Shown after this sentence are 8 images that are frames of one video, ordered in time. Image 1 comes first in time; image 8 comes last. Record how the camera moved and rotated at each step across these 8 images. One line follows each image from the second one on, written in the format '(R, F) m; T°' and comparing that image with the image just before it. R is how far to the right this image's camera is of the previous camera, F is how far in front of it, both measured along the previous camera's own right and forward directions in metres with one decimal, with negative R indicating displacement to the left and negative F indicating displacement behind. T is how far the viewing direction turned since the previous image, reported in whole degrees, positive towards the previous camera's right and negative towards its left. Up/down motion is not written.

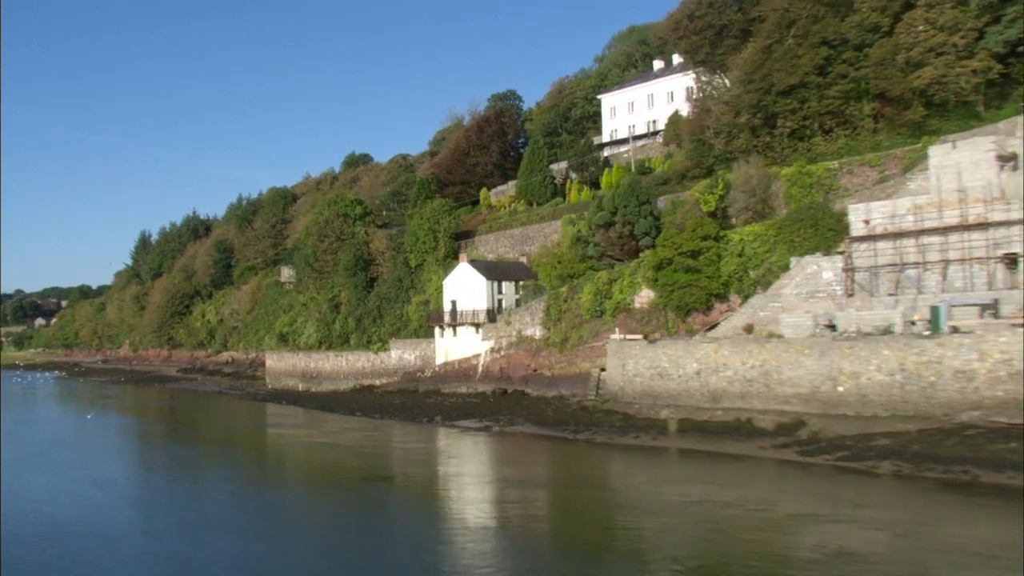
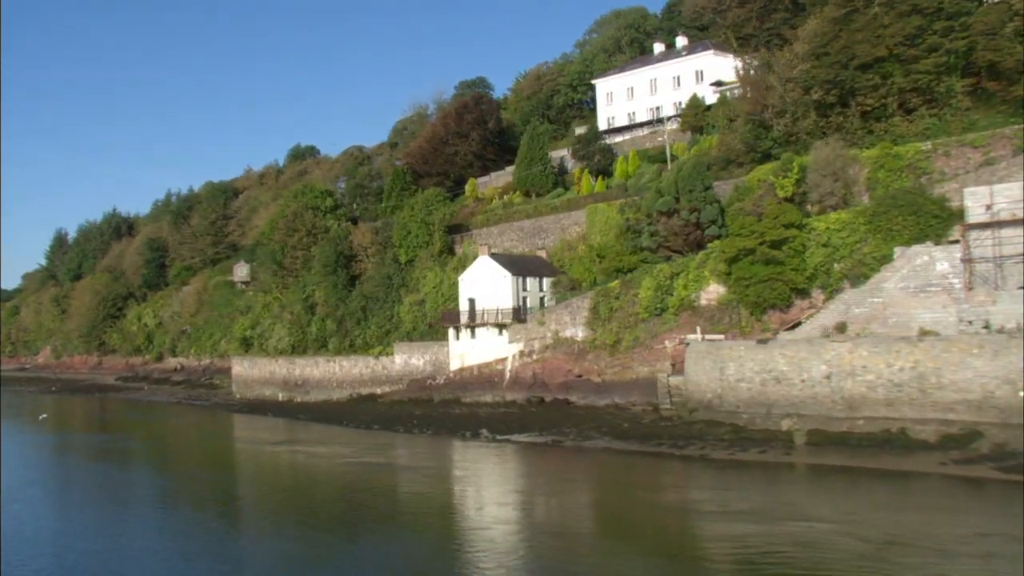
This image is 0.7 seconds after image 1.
(-4.2, +4.3) m; +5°
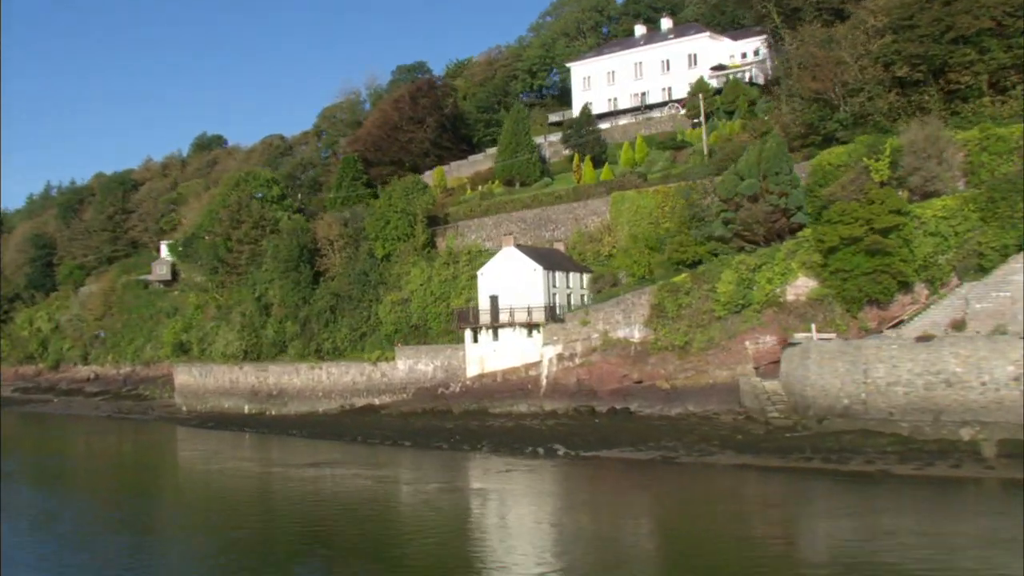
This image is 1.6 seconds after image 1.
(-5.4, +4.4) m; +8°
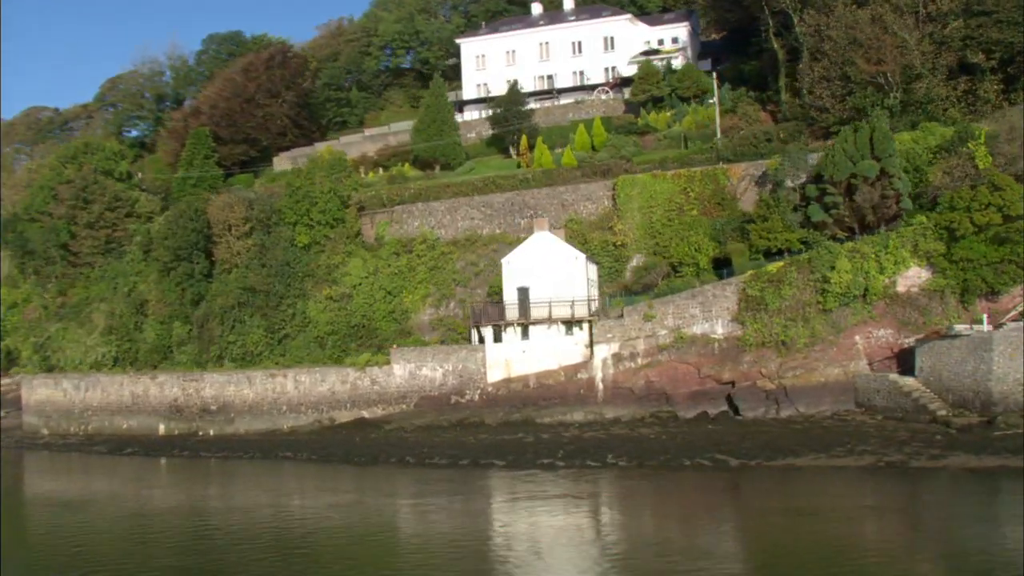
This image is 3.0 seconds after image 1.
(-10.3, +6.1) m; +19°
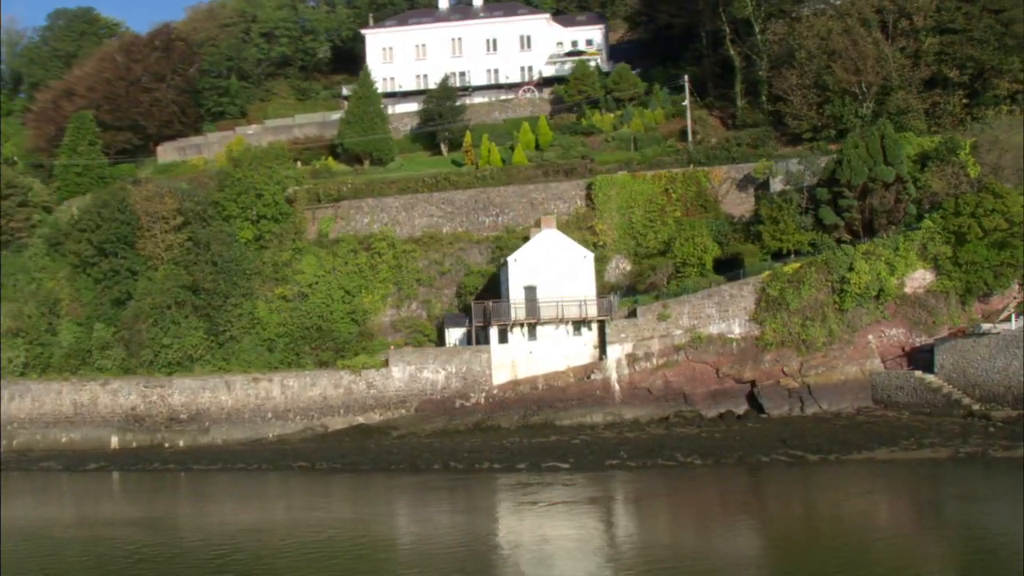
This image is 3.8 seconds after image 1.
(-6.7, +1.8) m; +14°
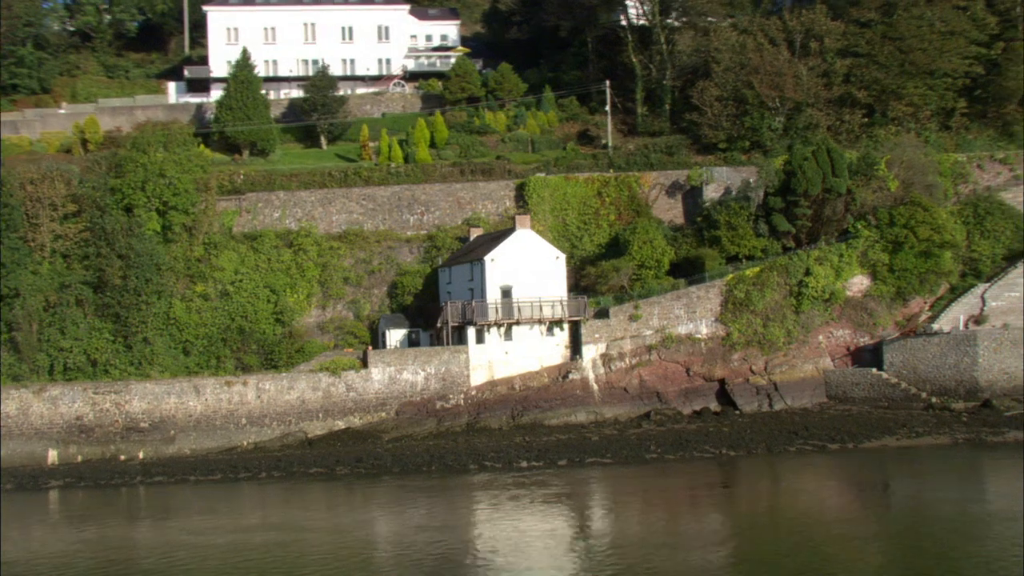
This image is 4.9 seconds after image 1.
(-7.8, +1.9) m; +18°
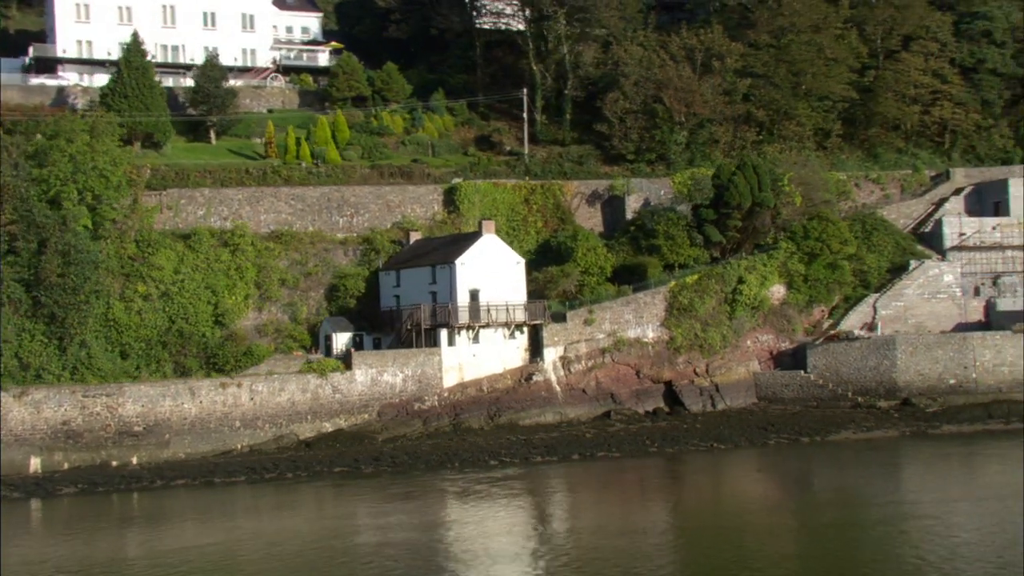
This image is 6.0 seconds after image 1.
(-6.0, +0.5) m; +14°
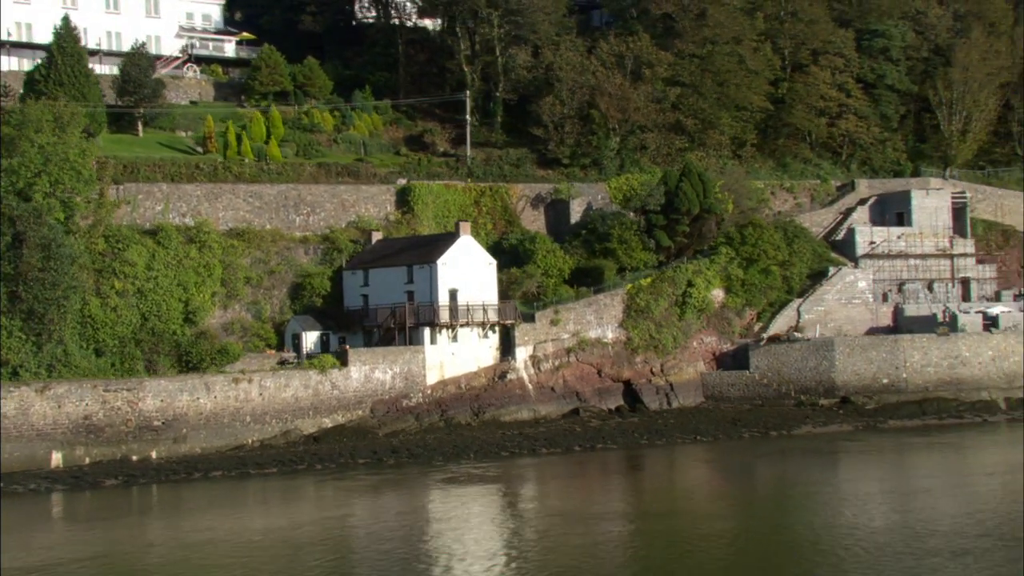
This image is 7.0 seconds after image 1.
(-4.1, -0.3) m; +9°
